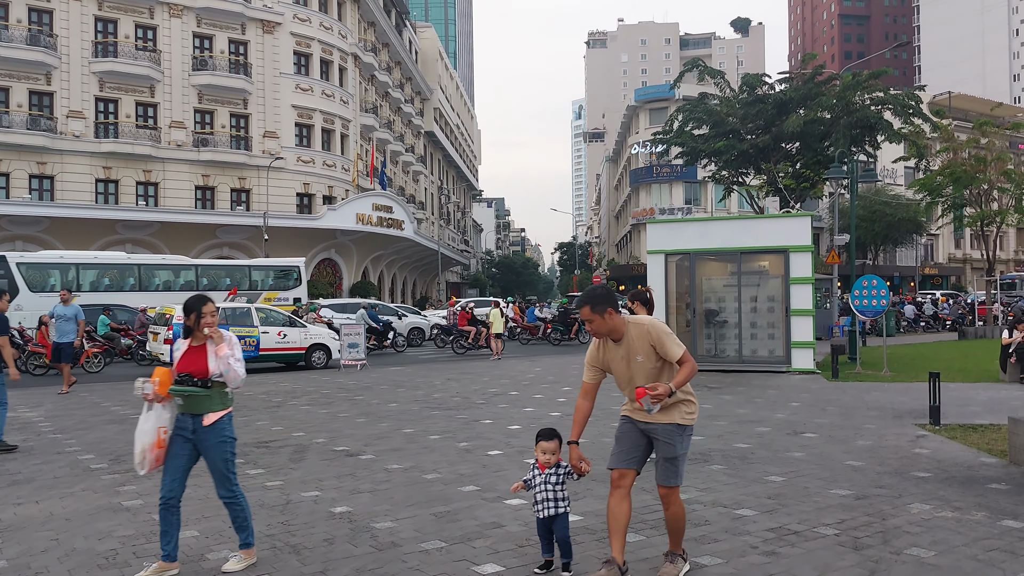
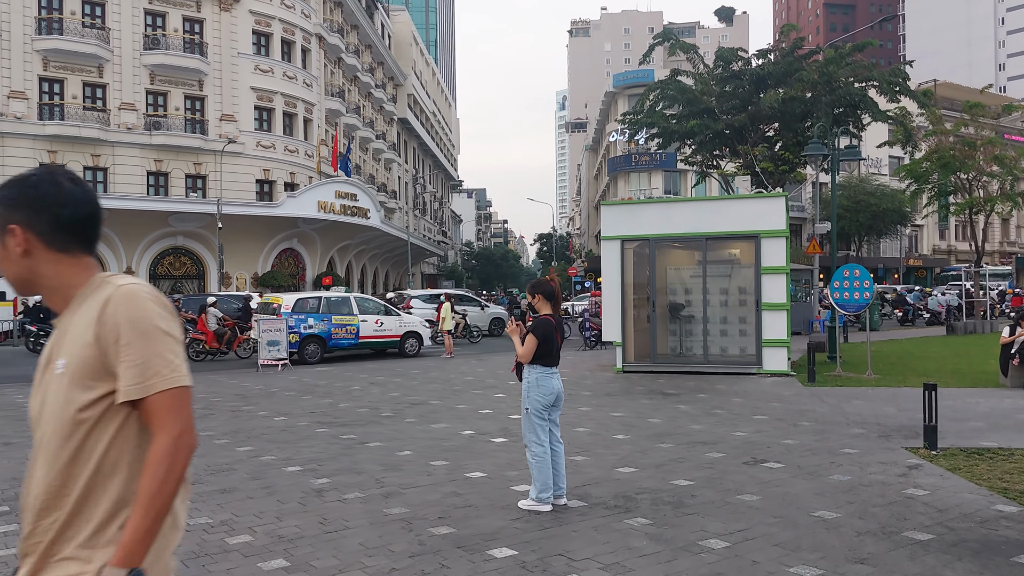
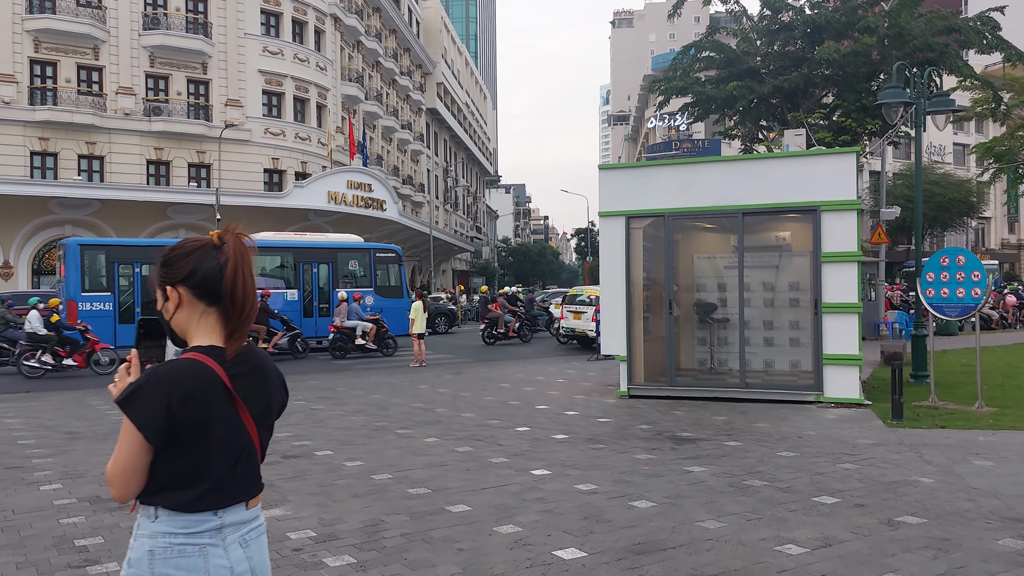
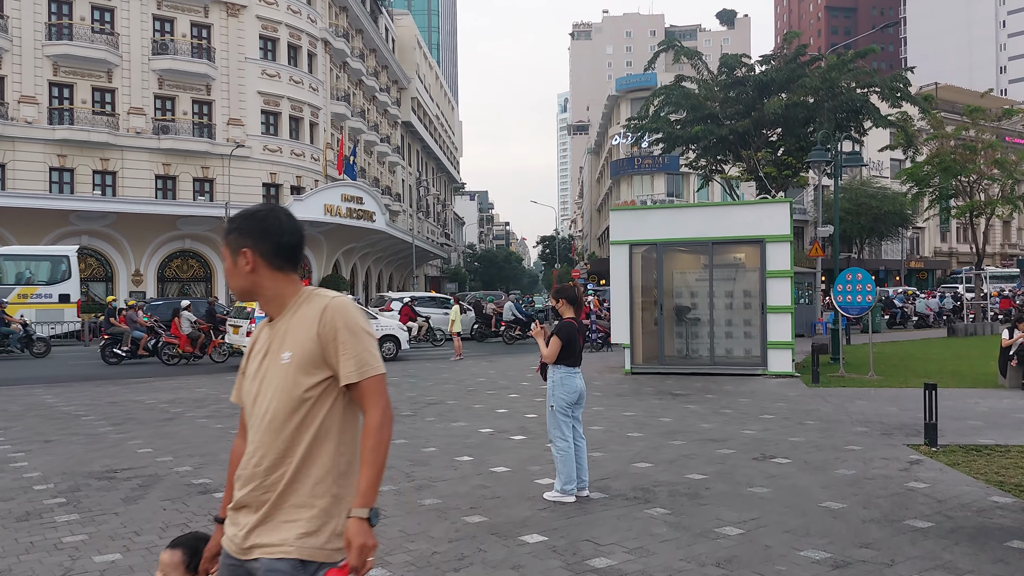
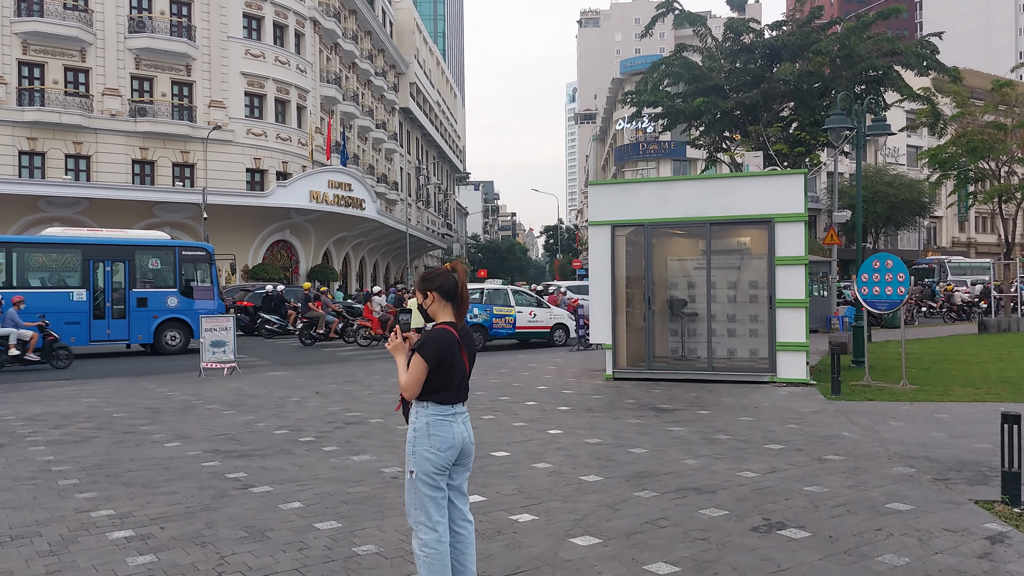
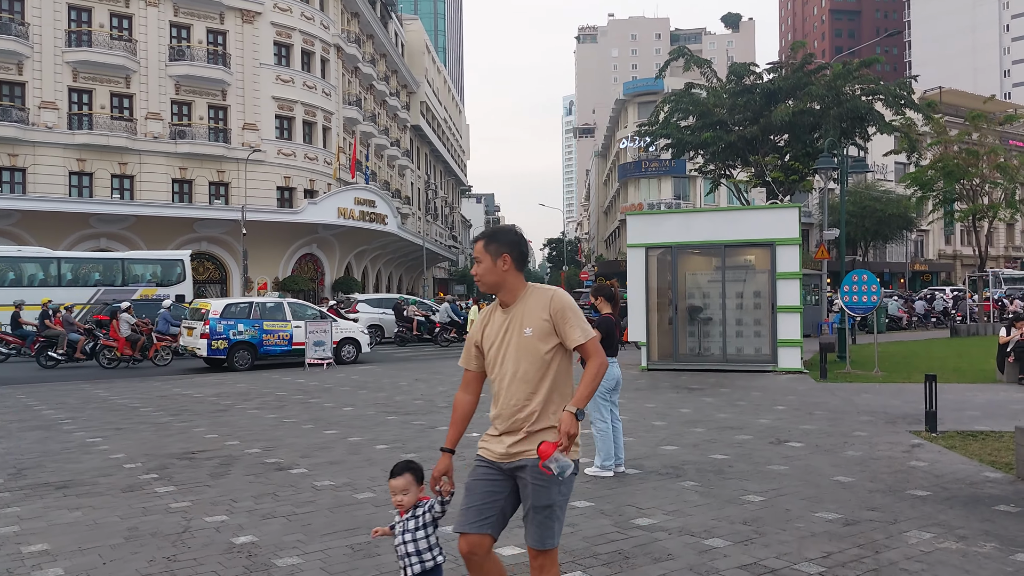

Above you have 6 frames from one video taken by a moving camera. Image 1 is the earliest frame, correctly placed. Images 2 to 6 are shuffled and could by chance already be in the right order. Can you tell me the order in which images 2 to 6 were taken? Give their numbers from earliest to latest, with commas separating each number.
6, 4, 2, 5, 3
